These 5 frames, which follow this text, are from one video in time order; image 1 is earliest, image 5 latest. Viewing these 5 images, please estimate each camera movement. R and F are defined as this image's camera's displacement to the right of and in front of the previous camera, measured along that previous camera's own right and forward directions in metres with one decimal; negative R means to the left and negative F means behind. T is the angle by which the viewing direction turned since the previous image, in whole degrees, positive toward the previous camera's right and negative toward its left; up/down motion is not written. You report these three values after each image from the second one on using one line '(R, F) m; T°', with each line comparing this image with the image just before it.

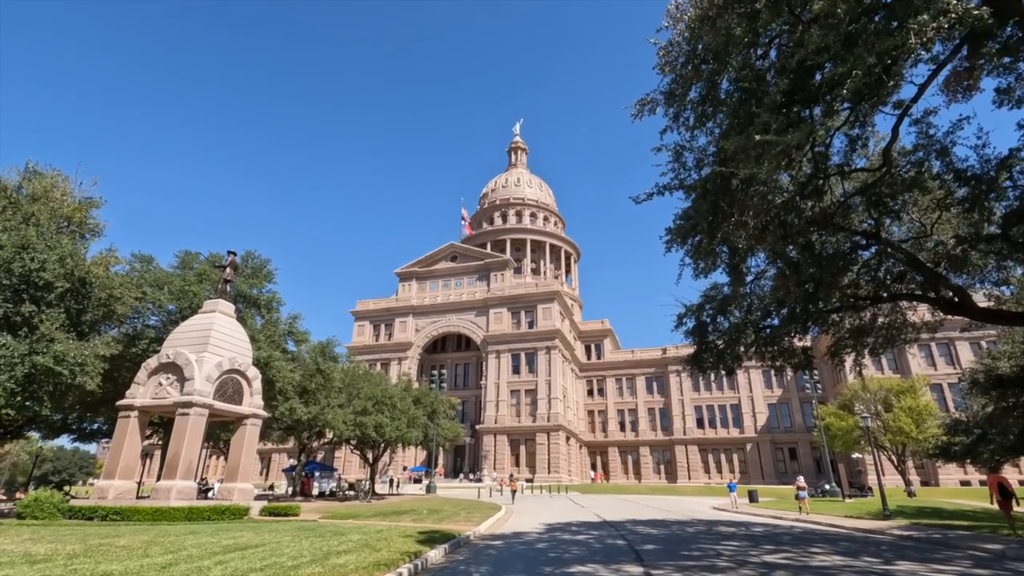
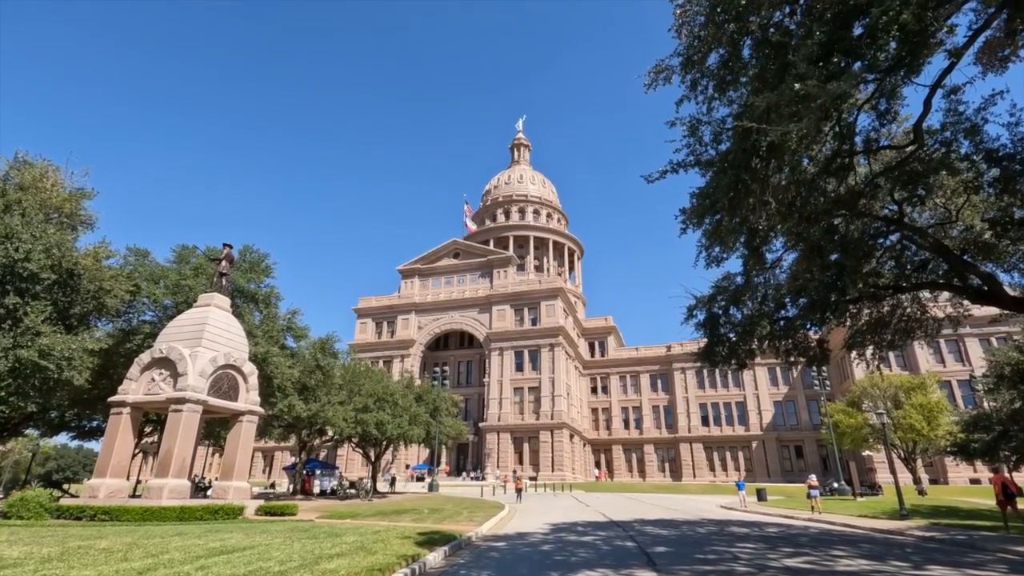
(0.0, +0.6) m; 0°
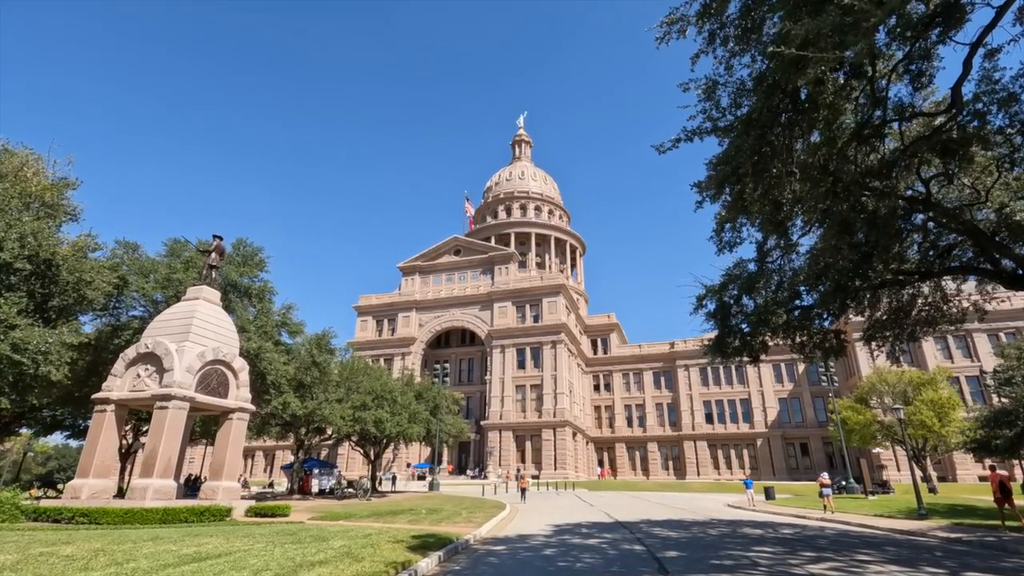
(+0.1, +0.8) m; 0°
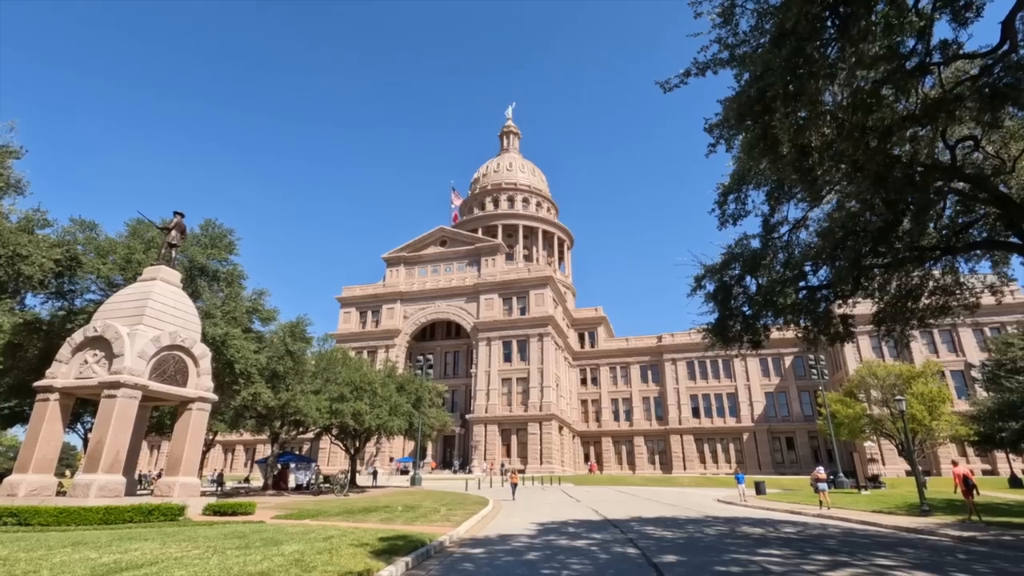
(+0.1, +1.3) m; +1°
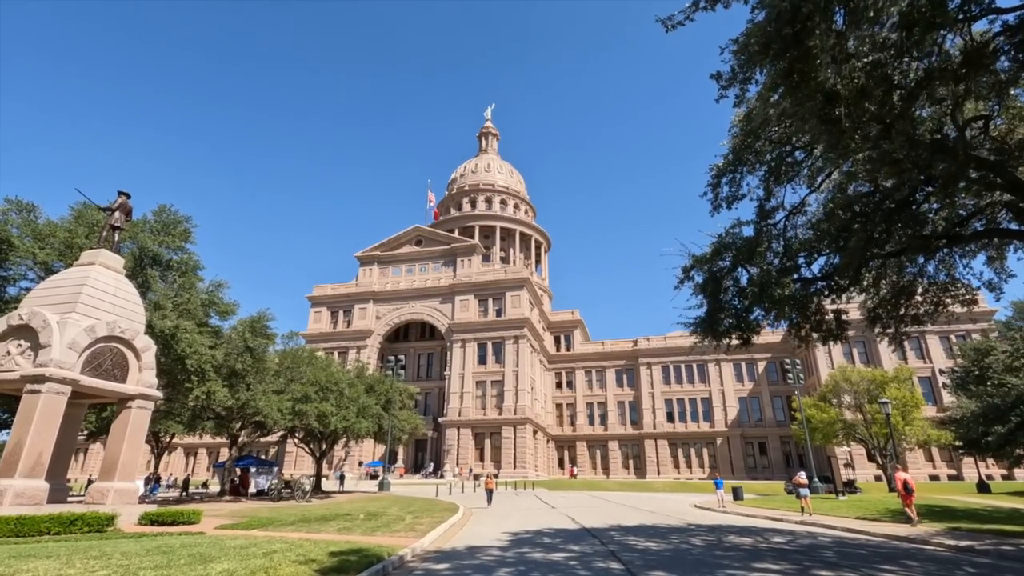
(+0.1, +1.1) m; +3°
